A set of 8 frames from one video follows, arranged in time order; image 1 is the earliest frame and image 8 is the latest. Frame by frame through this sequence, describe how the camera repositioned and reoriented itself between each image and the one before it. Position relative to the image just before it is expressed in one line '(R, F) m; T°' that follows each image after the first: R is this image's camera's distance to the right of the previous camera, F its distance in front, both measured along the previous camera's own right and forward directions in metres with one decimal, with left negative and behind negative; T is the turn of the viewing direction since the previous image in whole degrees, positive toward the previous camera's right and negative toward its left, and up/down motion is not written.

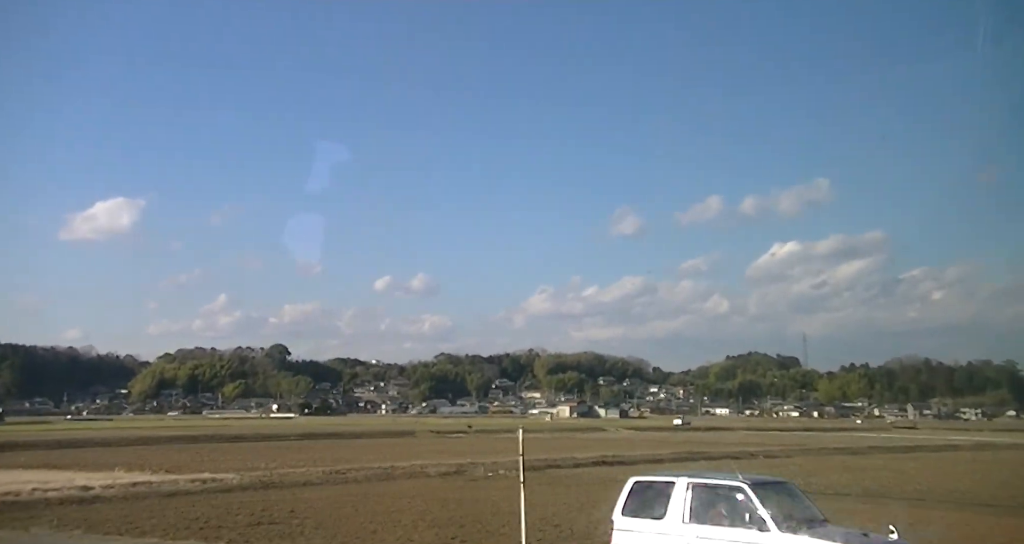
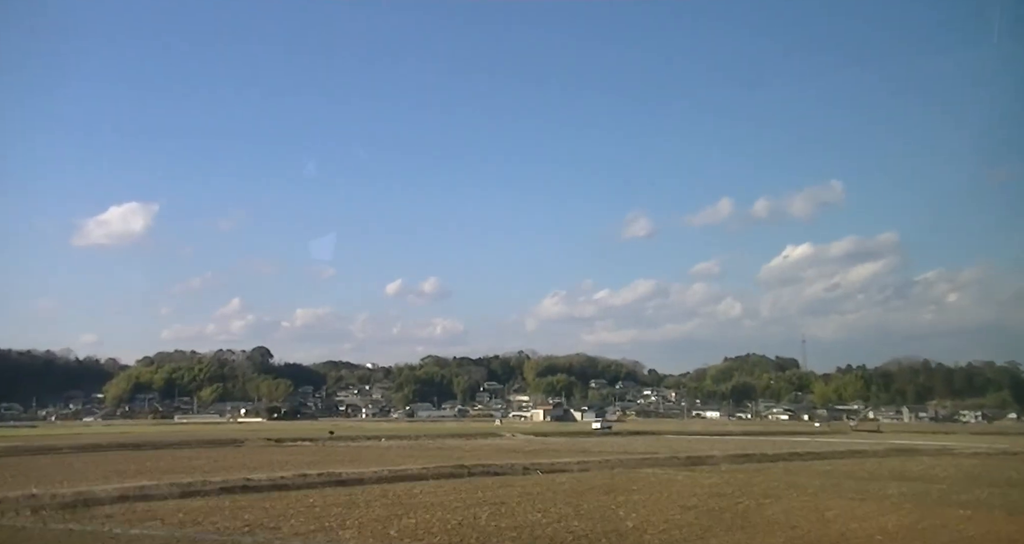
(+3.5, +3.6) m; -1°
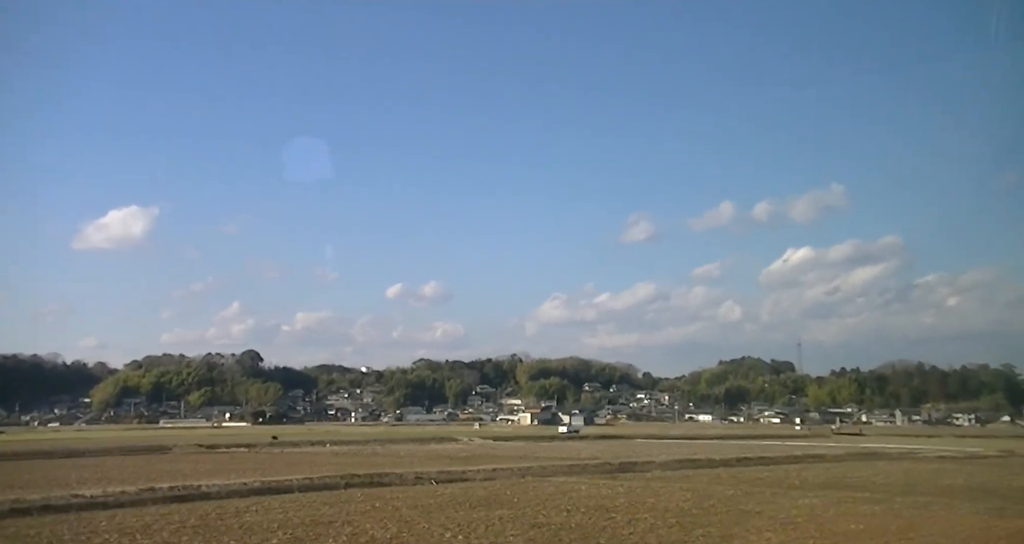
(+1.1, +1.1) m; 0°
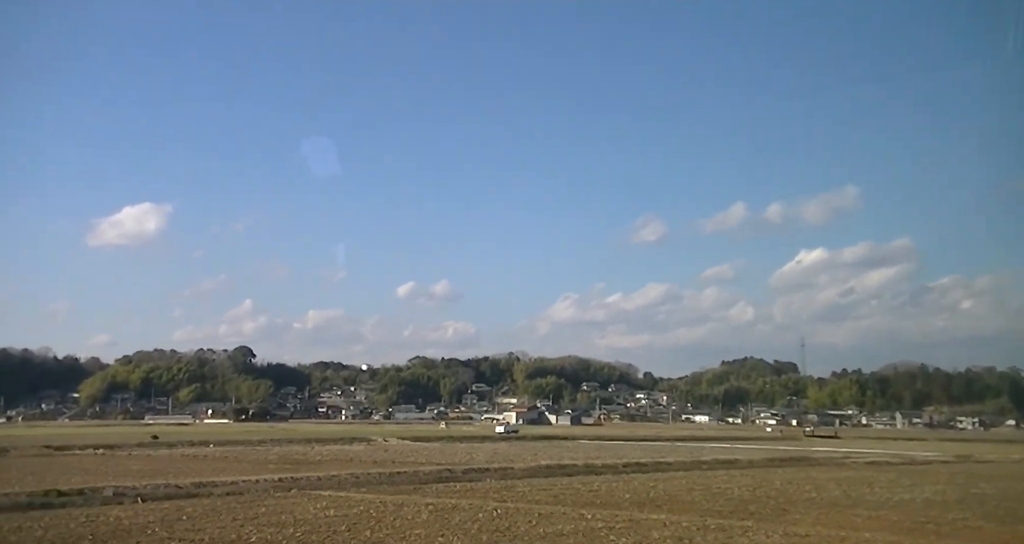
(+2.2, +2.2) m; -1°
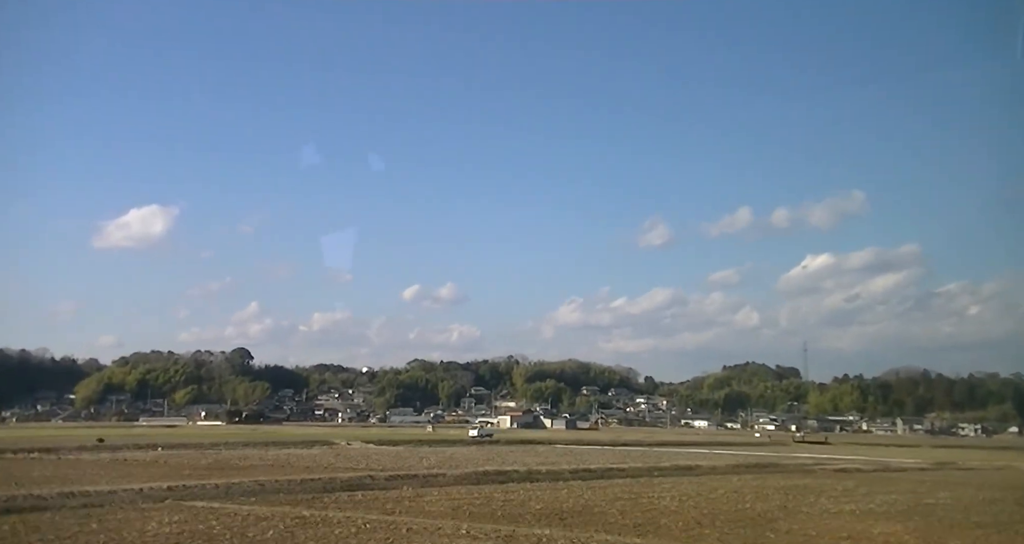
(+0.8, +0.8) m; 0°
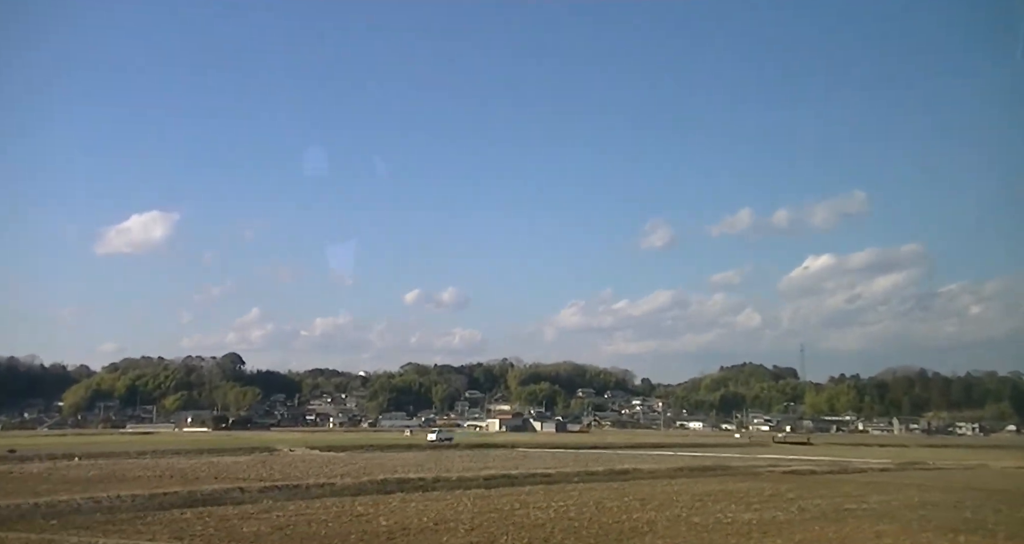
(-16.0, -11.4) m; 0°
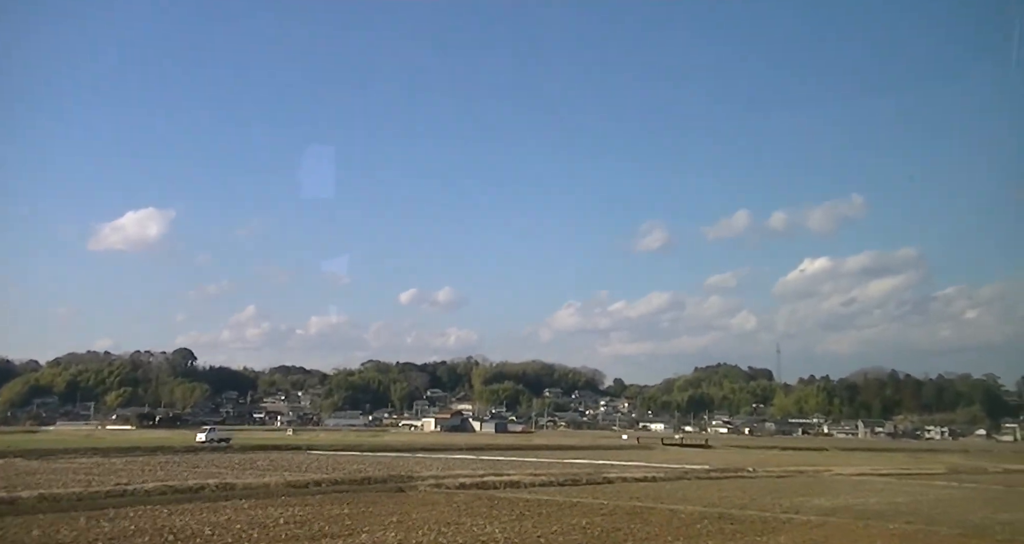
(+7.6, +7.3) m; 0°
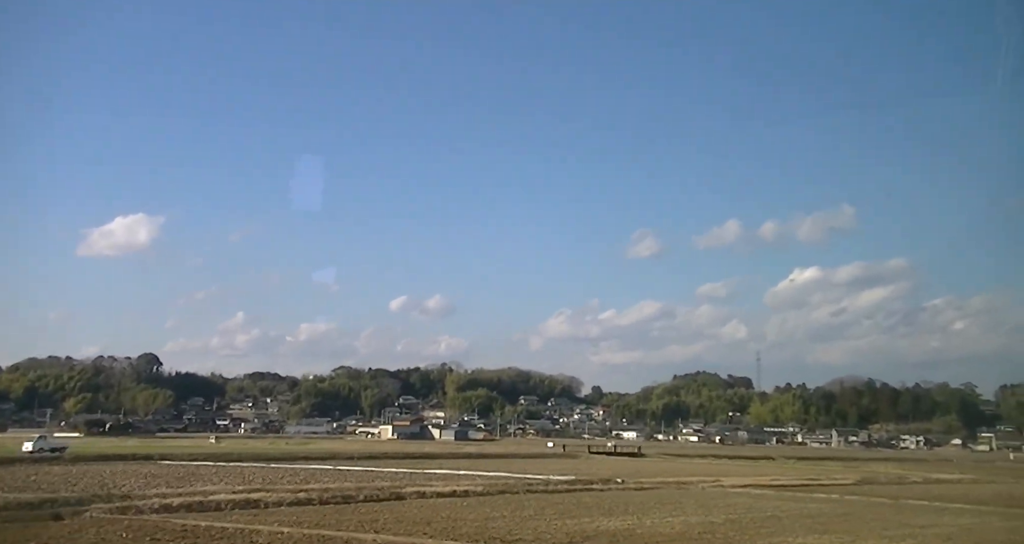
(-7.5, -6.4) m; +1°
